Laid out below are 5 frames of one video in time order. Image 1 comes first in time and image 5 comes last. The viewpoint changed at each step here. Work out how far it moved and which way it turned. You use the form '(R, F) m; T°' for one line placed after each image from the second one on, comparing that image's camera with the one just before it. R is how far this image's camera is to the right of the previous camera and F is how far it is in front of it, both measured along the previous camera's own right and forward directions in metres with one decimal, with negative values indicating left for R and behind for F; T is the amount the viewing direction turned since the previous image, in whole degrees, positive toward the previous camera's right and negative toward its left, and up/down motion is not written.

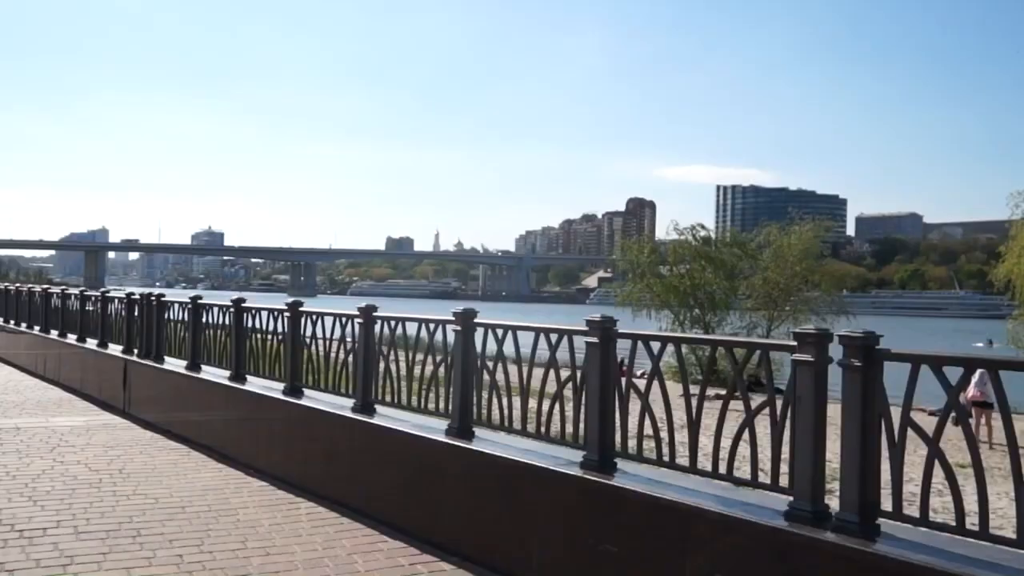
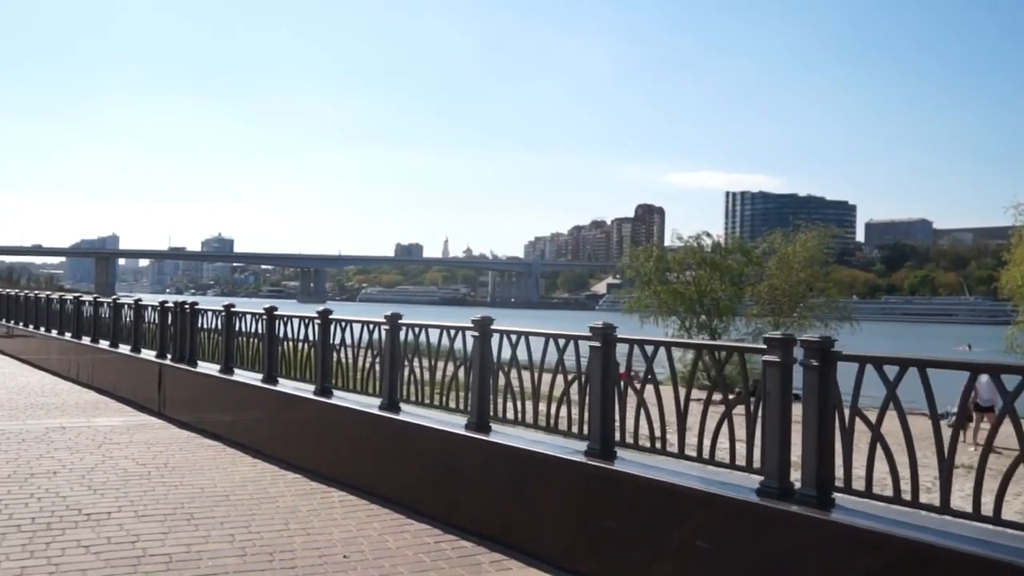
(0.0, -0.8) m; 0°
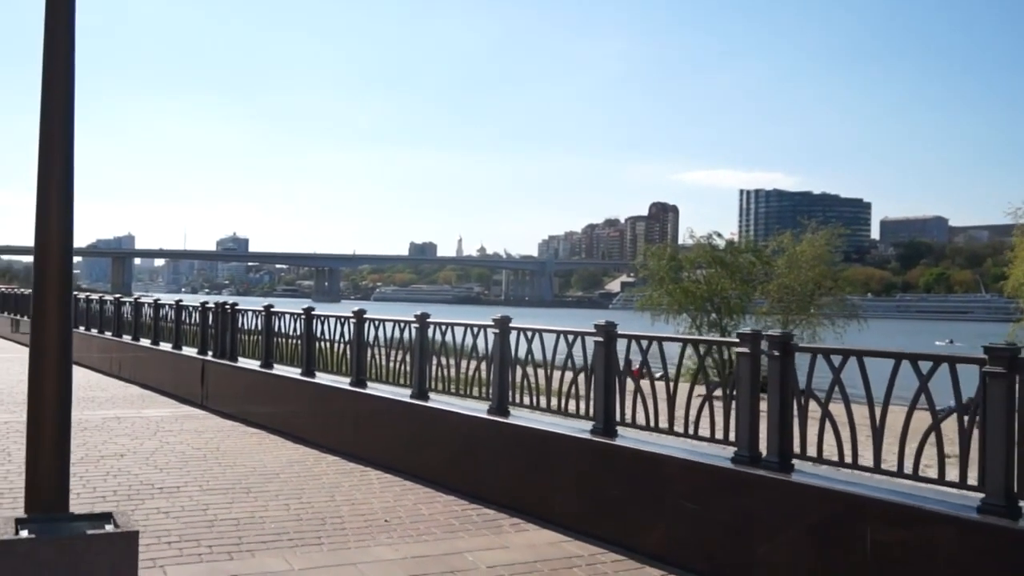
(0.0, -1.1) m; -1°
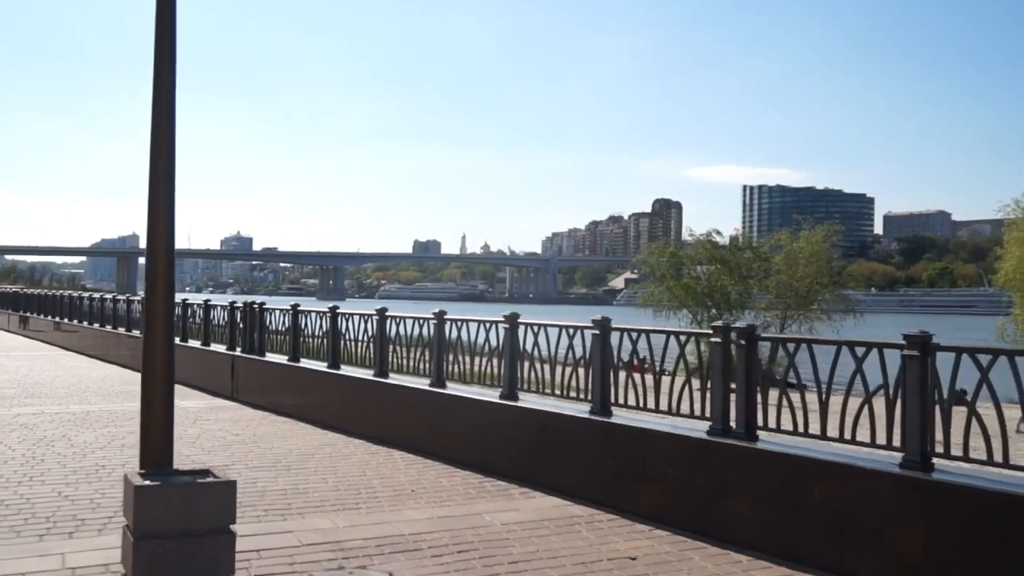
(0.0, -1.1) m; 0°
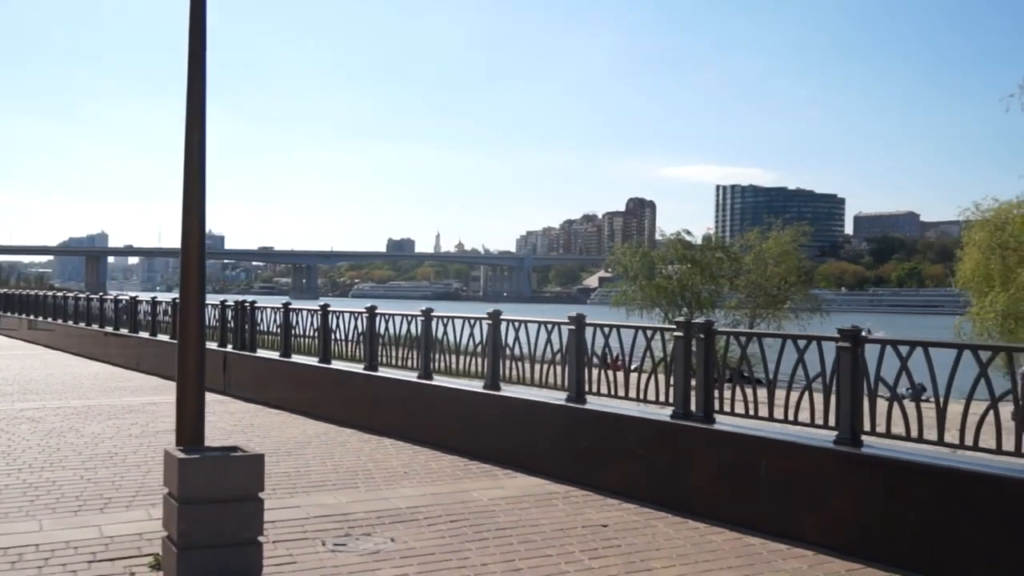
(-0.1, -0.9) m; +1°
